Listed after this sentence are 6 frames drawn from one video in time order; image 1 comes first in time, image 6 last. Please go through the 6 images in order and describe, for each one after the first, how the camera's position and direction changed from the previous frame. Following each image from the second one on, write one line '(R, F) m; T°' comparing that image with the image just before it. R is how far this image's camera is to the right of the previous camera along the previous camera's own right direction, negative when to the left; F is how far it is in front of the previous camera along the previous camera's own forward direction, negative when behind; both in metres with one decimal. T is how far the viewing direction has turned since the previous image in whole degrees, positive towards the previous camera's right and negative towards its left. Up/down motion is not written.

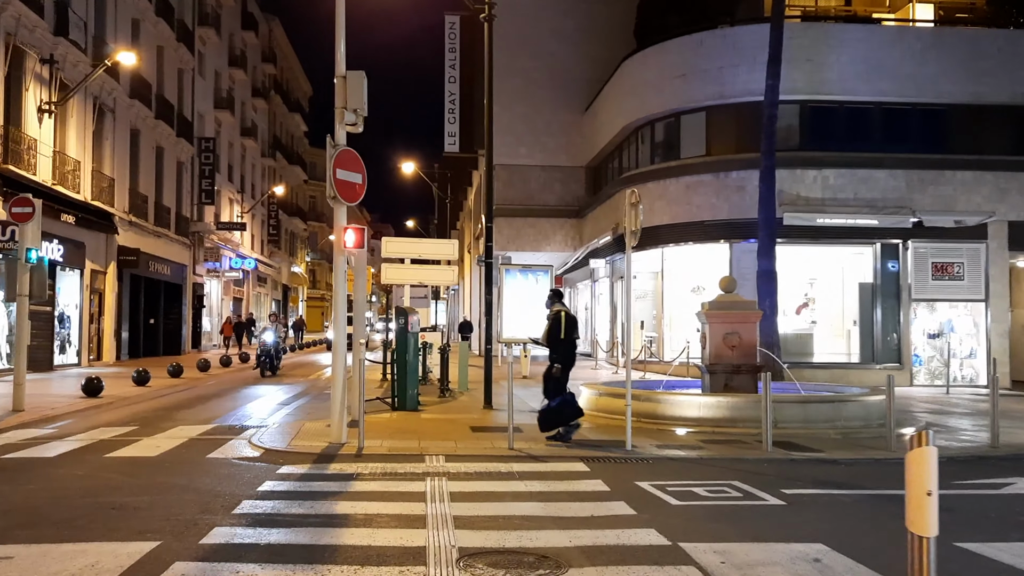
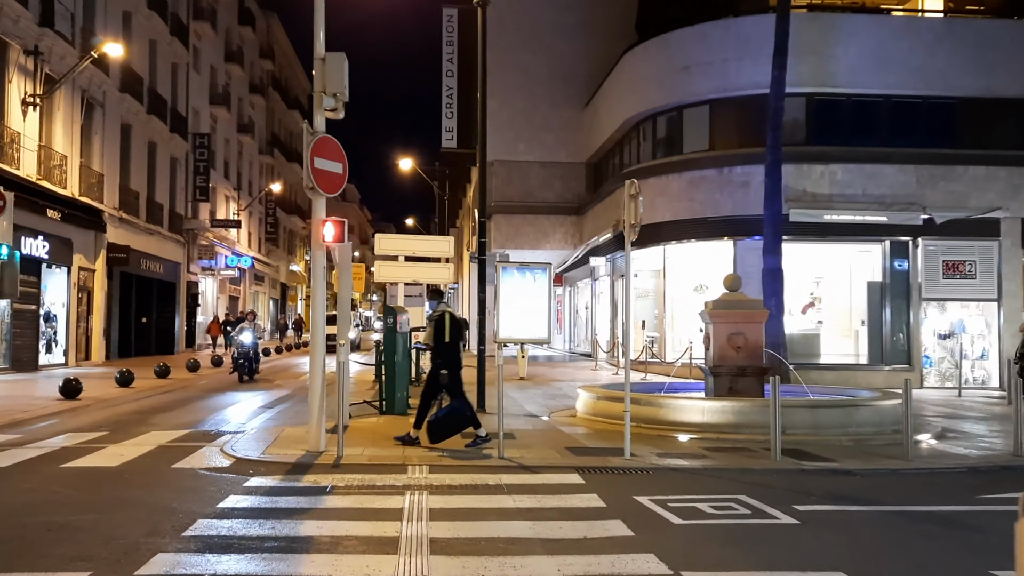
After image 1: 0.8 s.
(+0.1, +0.7) m; 0°
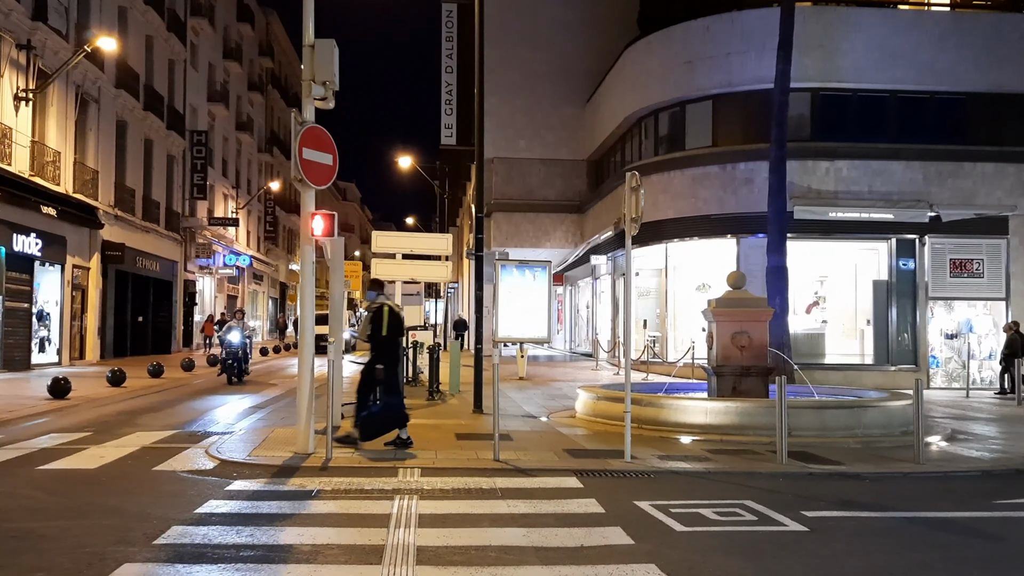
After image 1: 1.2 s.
(0.0, +0.3) m; 0°
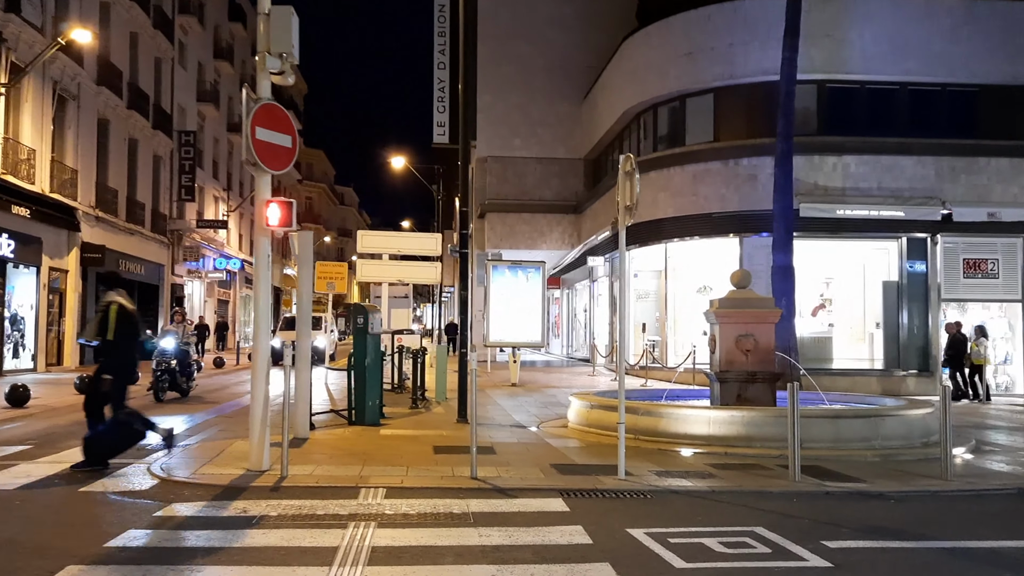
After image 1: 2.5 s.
(+0.2, +1.0) m; 0°
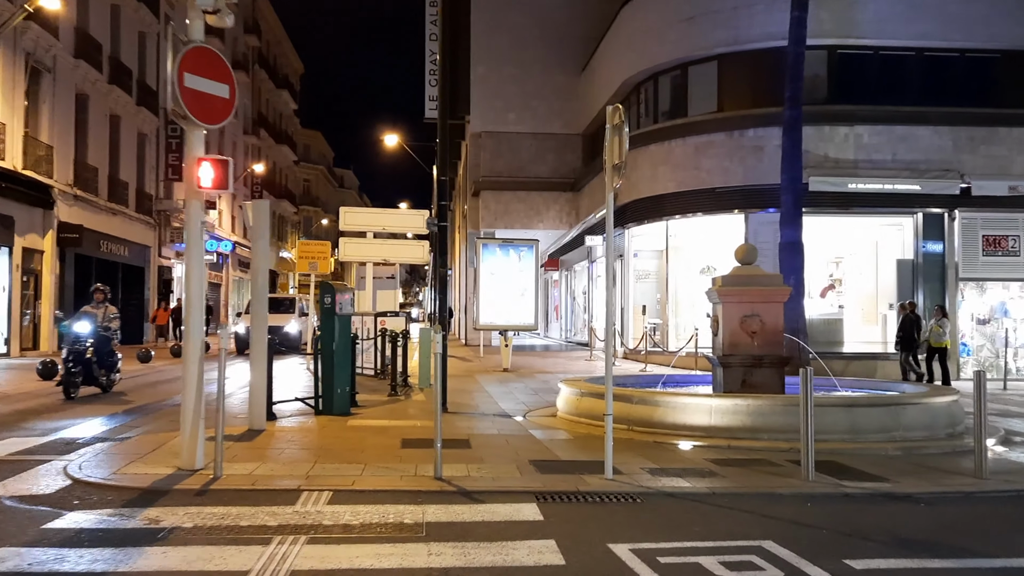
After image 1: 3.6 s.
(+0.2, +1.1) m; 0°
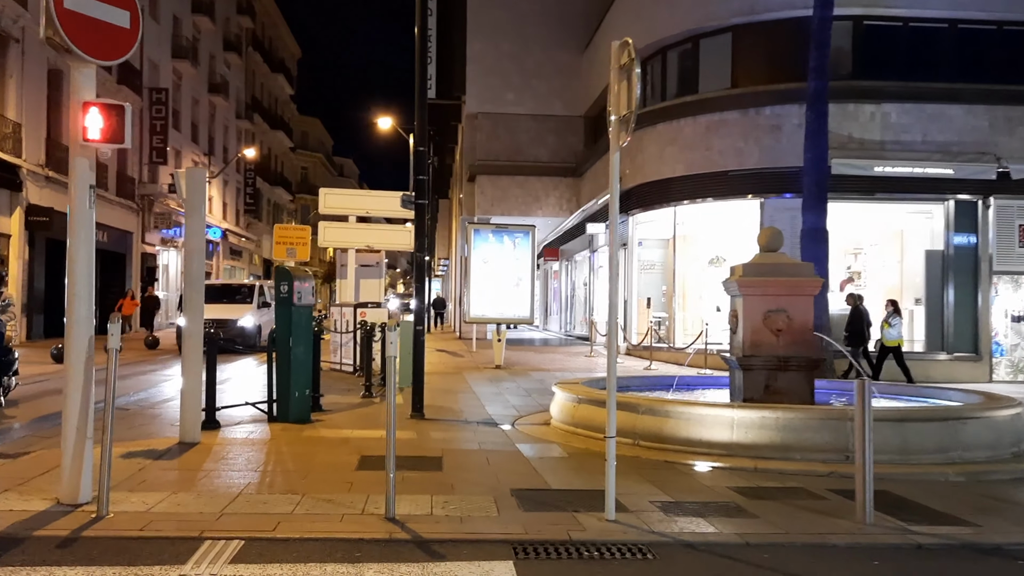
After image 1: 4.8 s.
(+0.1, +1.5) m; 0°
